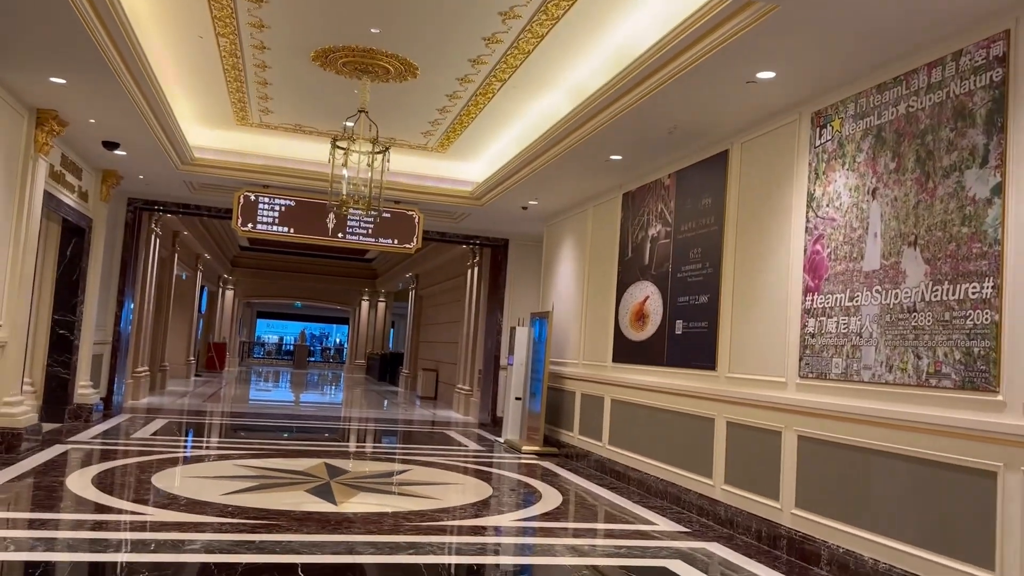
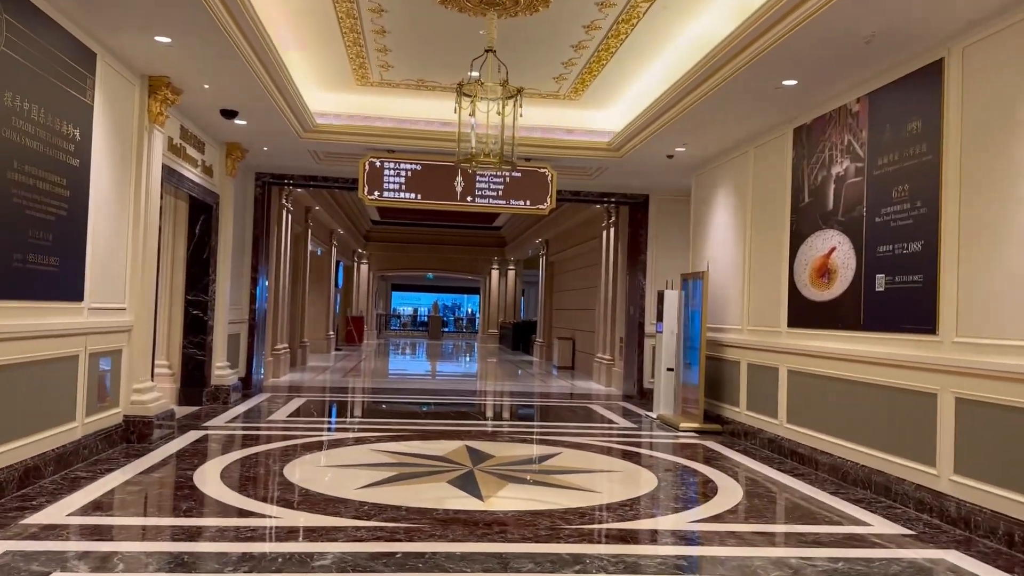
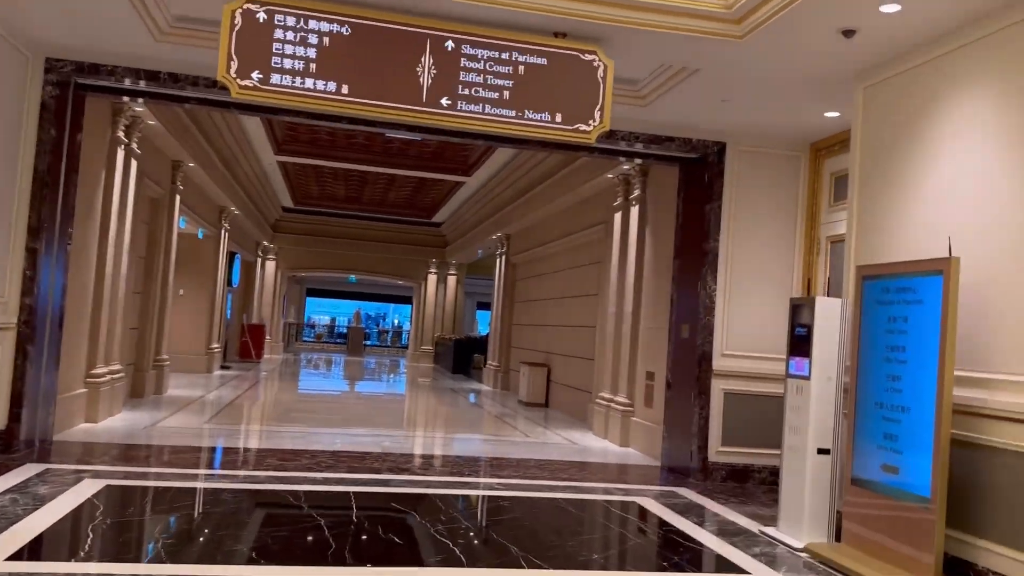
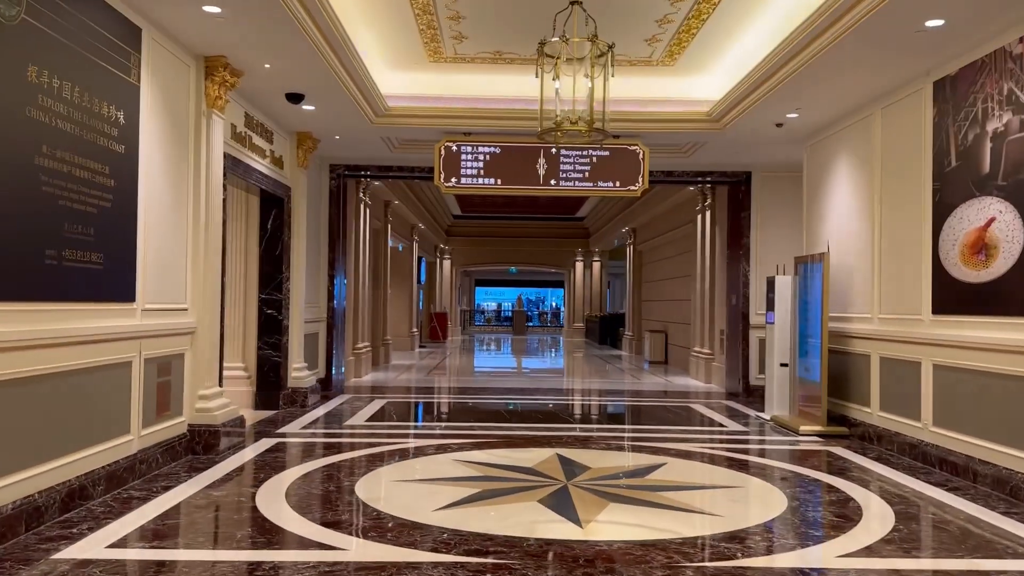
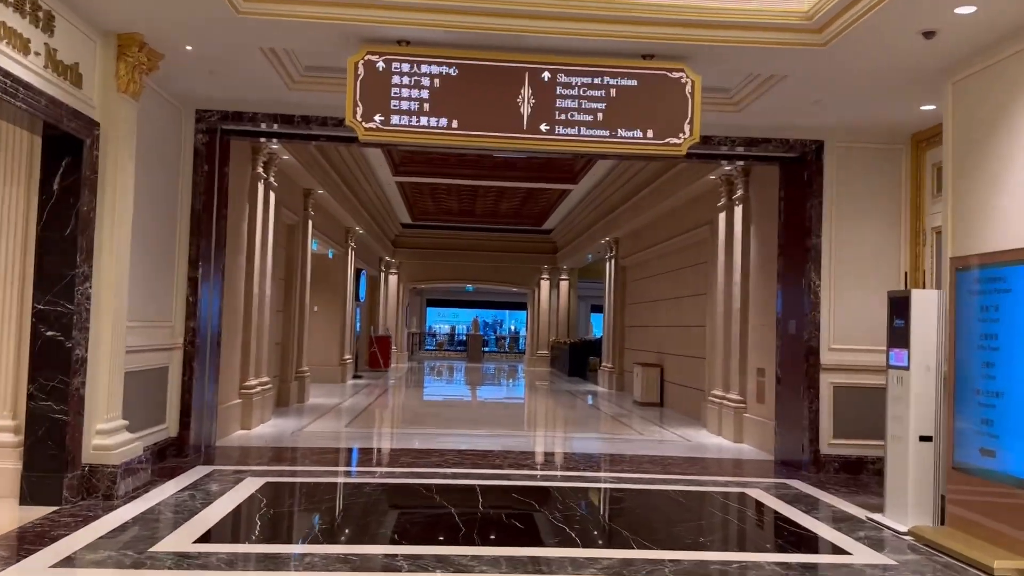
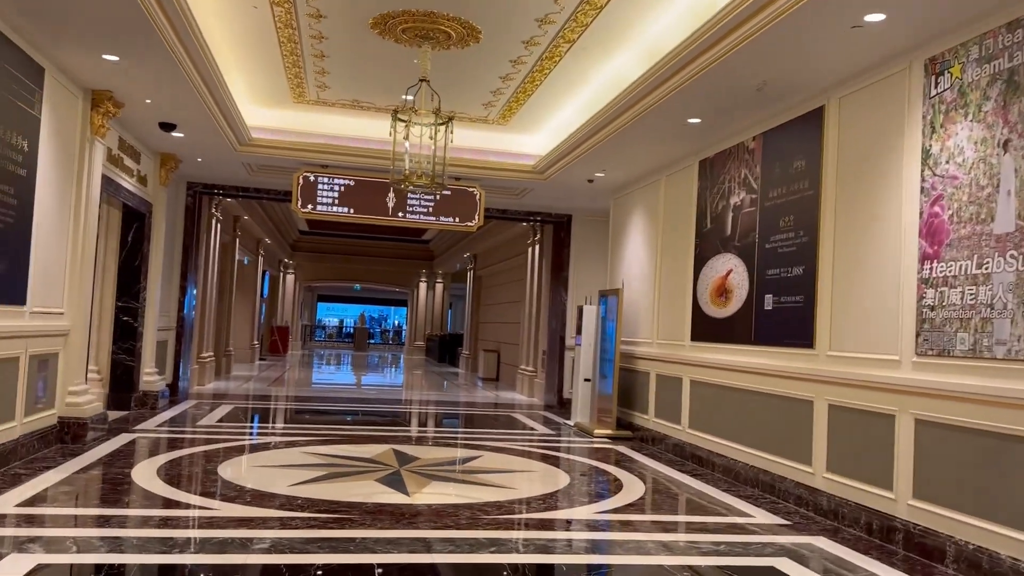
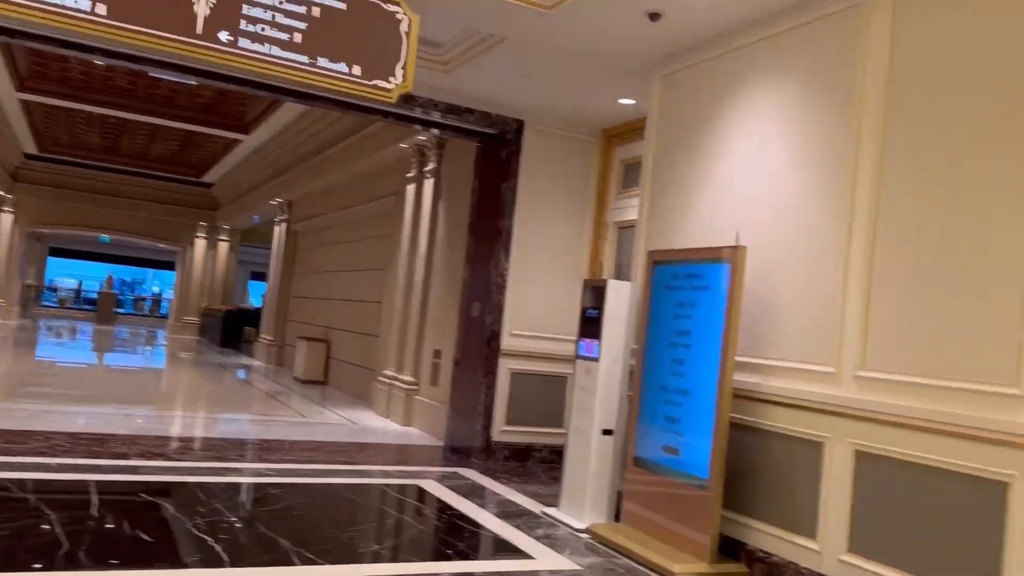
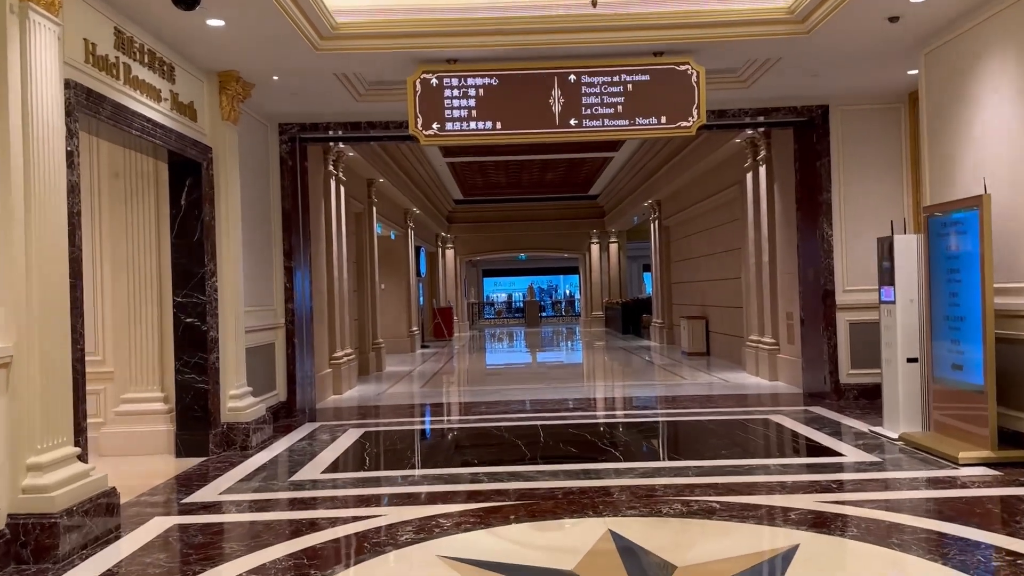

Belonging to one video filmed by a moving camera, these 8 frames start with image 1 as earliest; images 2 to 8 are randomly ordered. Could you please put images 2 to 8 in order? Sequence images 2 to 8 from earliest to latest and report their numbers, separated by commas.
6, 2, 4, 8, 5, 3, 7
